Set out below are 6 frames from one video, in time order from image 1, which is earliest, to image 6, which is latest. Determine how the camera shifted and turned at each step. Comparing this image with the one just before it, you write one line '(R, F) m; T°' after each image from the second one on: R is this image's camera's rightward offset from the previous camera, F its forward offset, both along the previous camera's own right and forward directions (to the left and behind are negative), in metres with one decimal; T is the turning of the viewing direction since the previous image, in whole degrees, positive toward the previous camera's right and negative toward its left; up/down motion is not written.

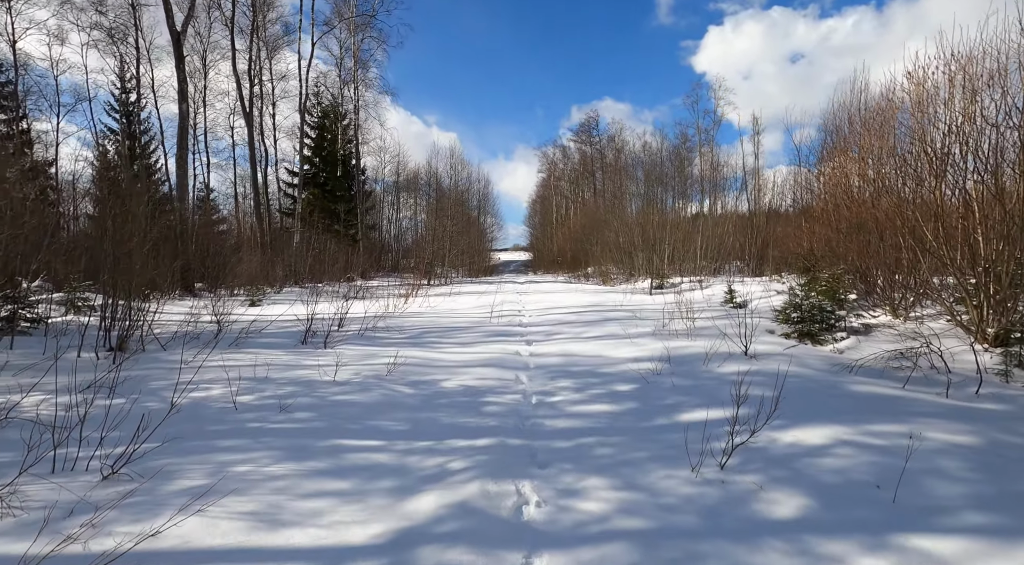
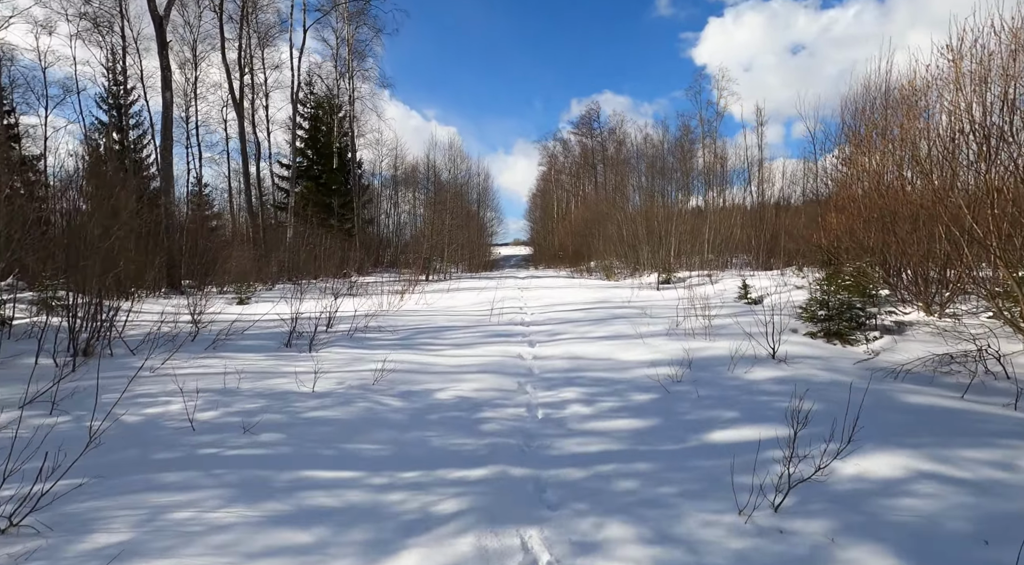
(0.0, +0.7) m; 0°
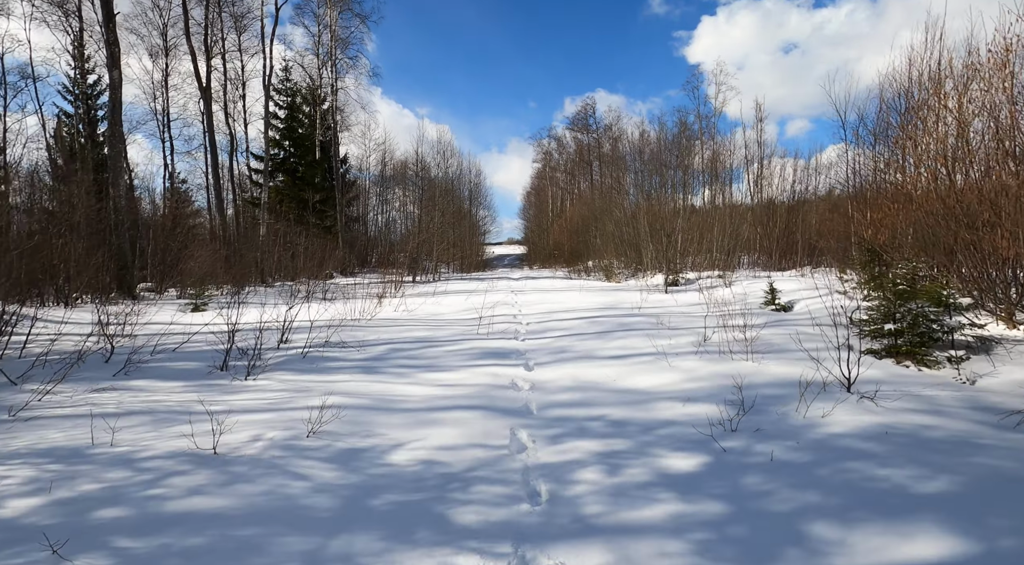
(0.0, +1.5) m; +1°
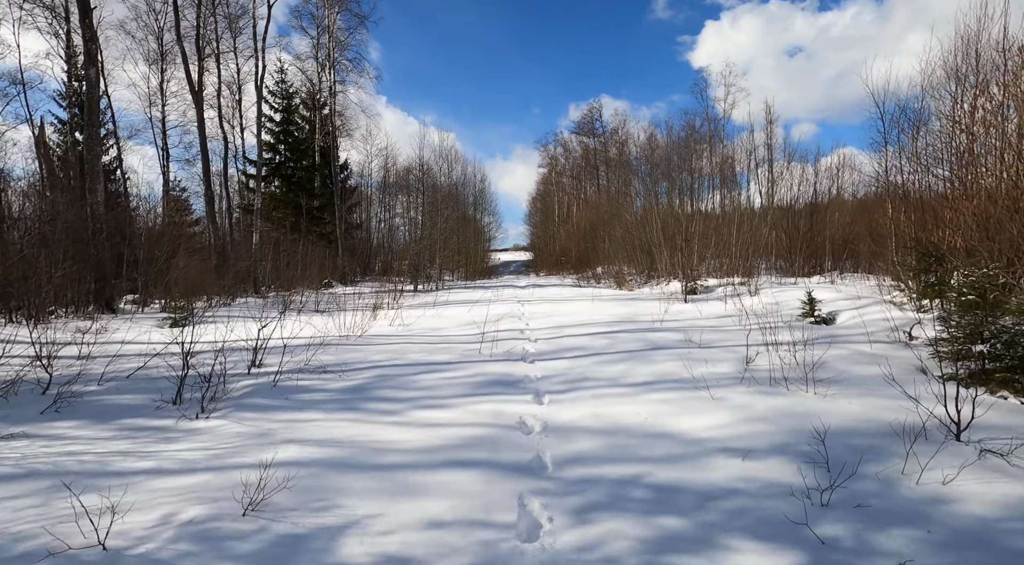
(0.0, +1.0) m; -1°
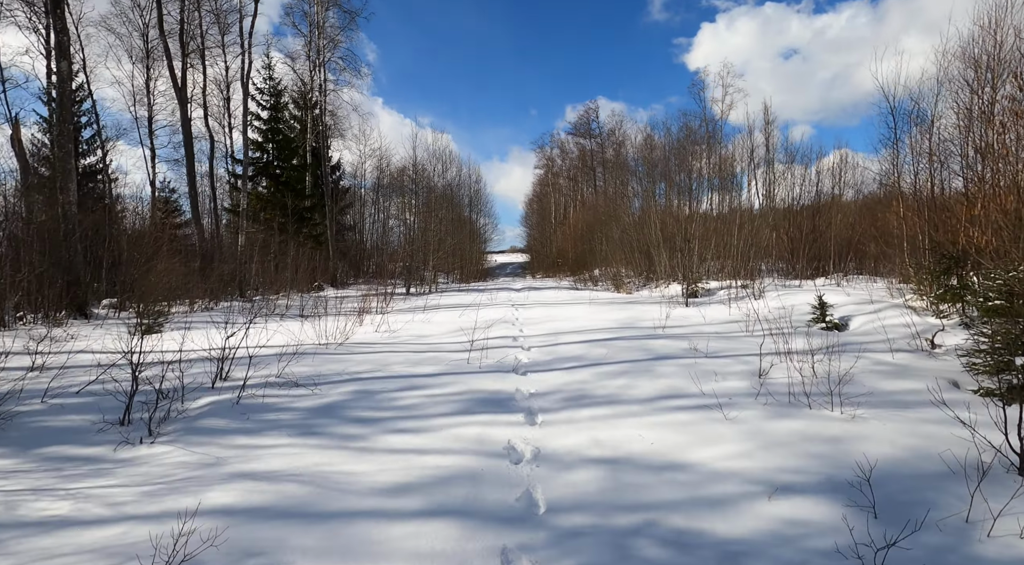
(+0.1, +0.5) m; 0°
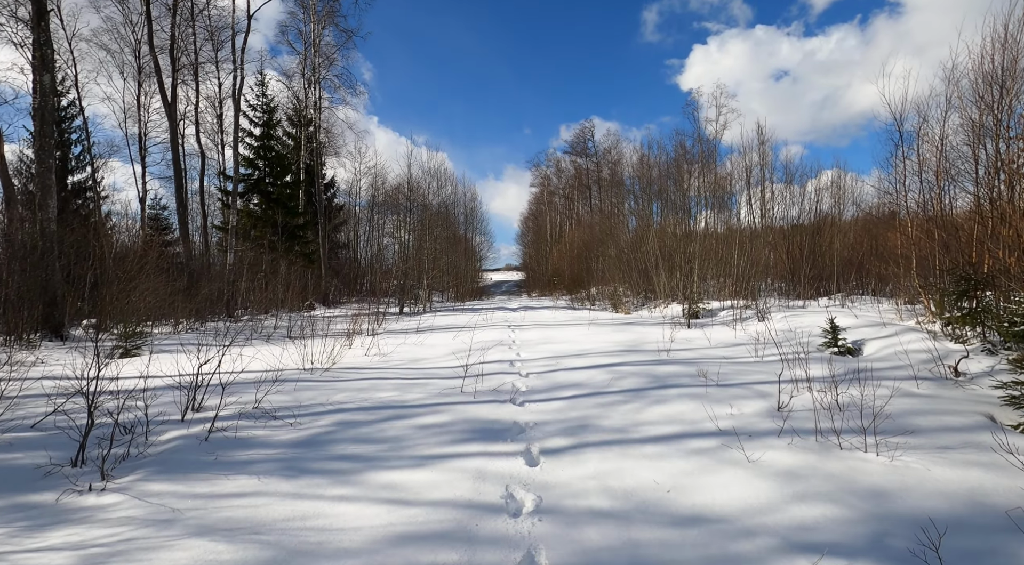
(0.0, +0.4) m; 0°
